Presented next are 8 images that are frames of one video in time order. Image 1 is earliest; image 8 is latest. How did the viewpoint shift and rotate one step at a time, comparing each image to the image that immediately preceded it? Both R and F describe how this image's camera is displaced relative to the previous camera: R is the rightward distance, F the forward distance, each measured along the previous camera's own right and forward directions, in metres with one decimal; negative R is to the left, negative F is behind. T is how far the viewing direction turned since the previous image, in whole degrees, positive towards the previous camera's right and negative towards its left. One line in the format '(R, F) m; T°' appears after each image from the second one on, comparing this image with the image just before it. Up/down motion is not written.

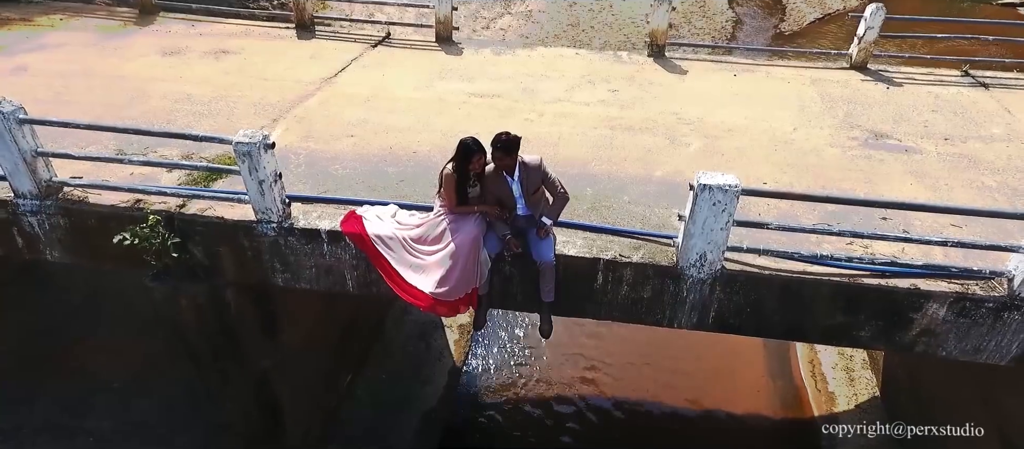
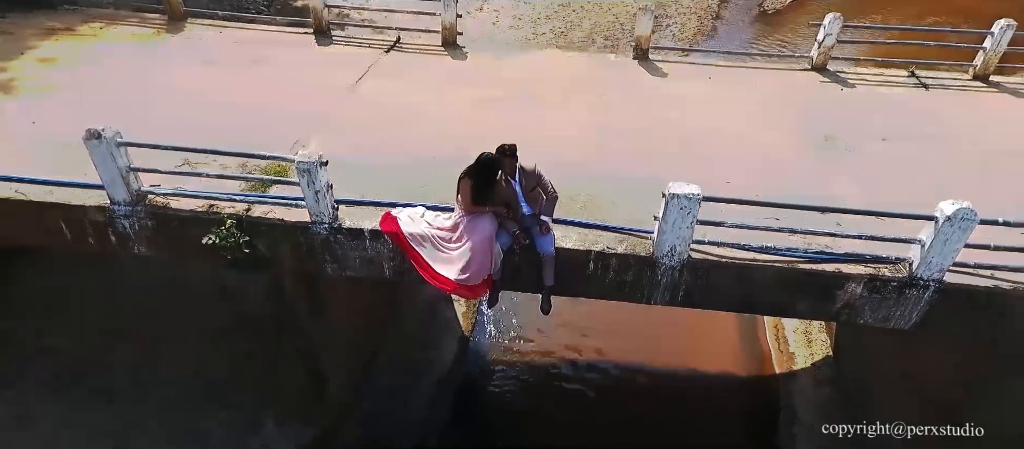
(-0.2, -1.1) m; +1°
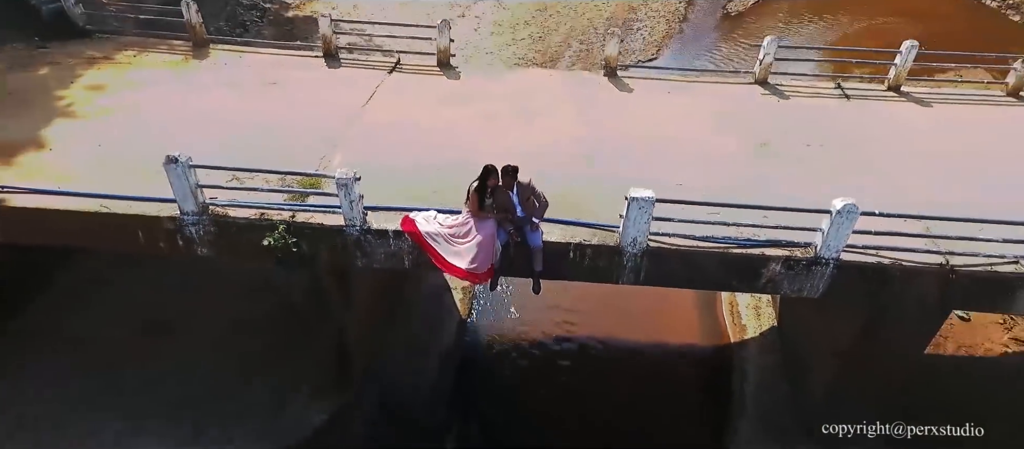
(-0.2, -1.5) m; +2°
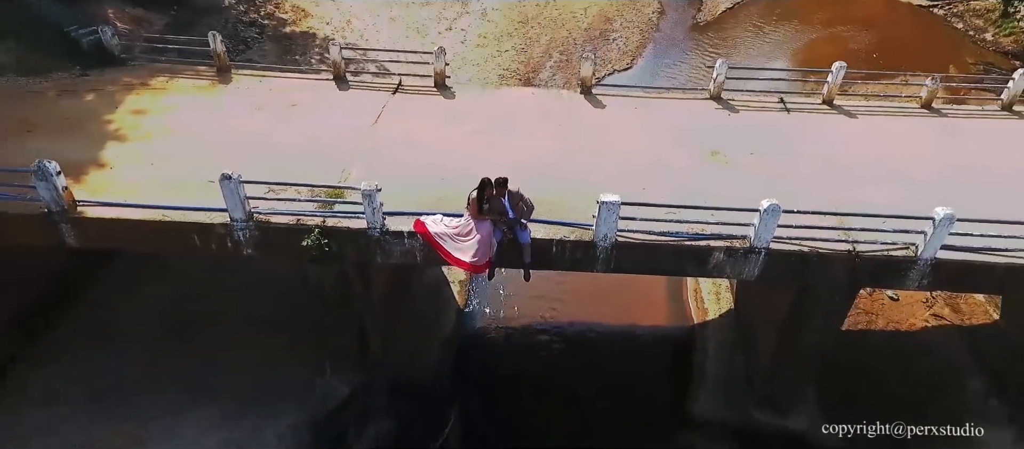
(-0.1, -1.6) m; +2°
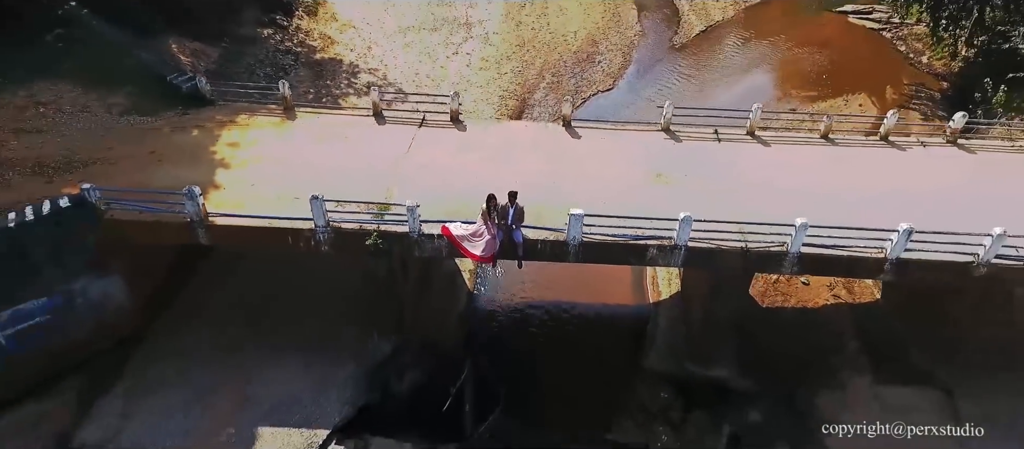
(0.0, -3.9) m; 0°
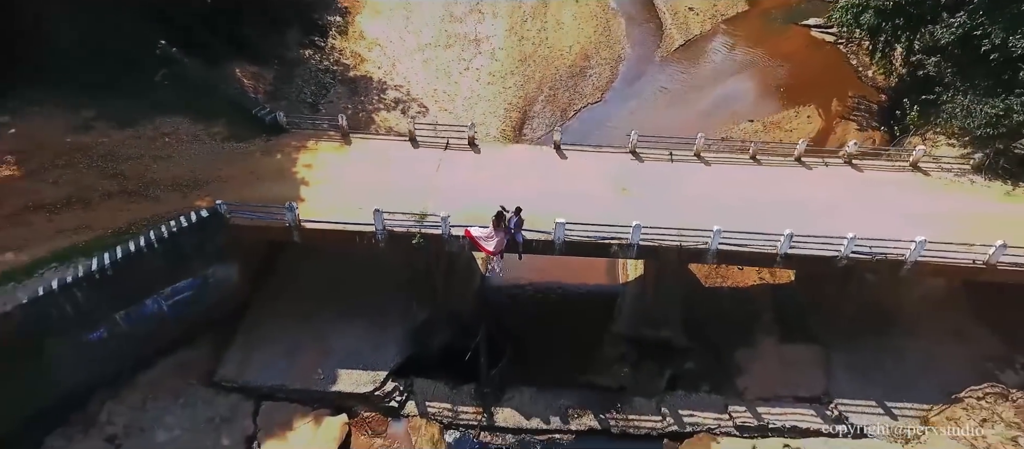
(0.0, -5.3) m; 0°
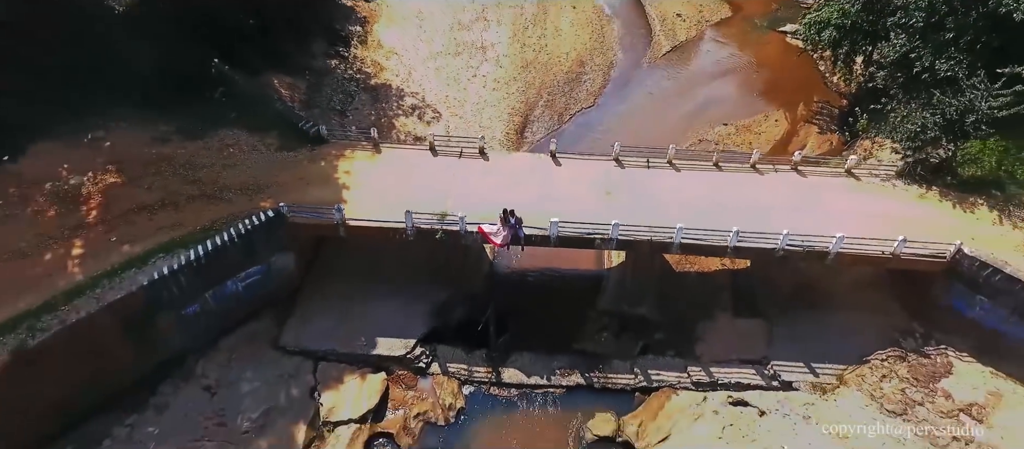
(-0.1, -4.4) m; 0°
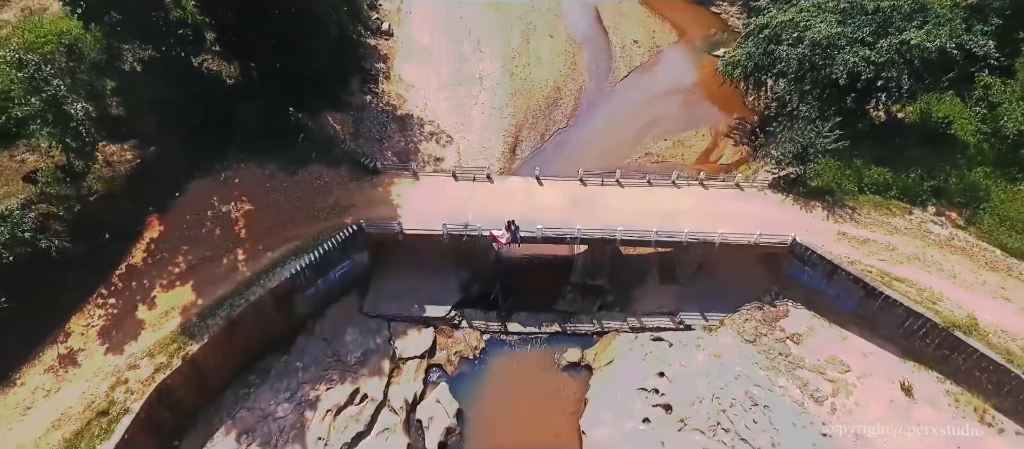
(-0.8, -11.9) m; +1°
